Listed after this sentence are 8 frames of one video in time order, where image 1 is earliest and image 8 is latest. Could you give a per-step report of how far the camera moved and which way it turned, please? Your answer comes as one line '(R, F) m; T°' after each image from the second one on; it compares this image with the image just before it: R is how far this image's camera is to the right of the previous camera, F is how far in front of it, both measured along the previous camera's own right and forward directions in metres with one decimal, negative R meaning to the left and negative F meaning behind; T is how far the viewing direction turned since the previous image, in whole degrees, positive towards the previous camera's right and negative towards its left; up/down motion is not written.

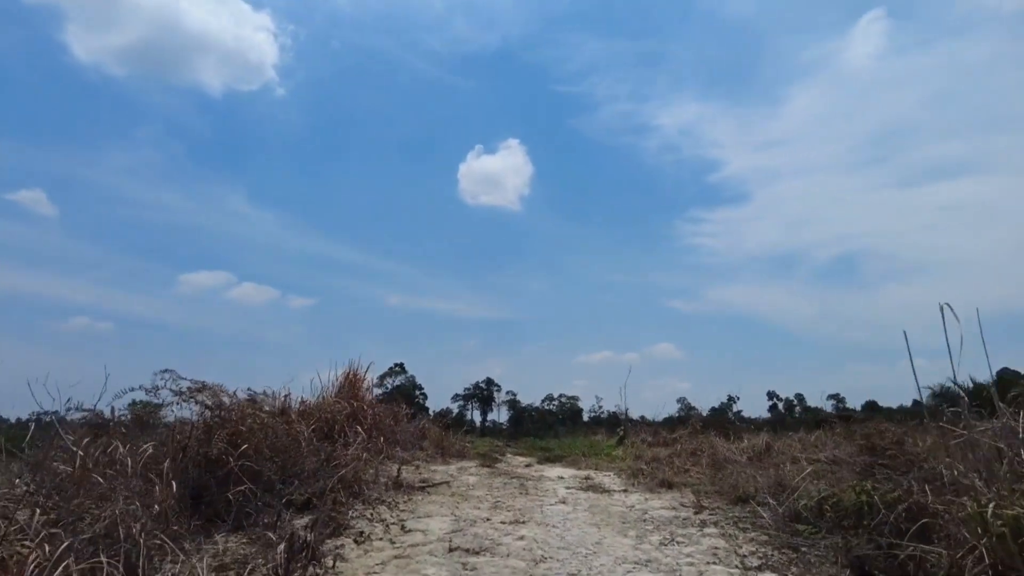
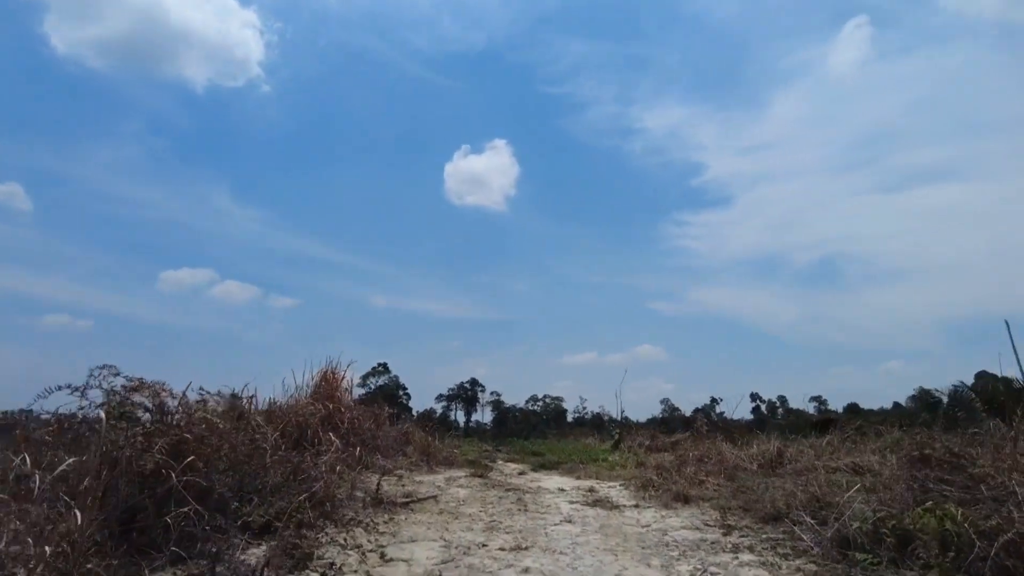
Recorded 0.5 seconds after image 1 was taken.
(-0.1, +0.5) m; +1°
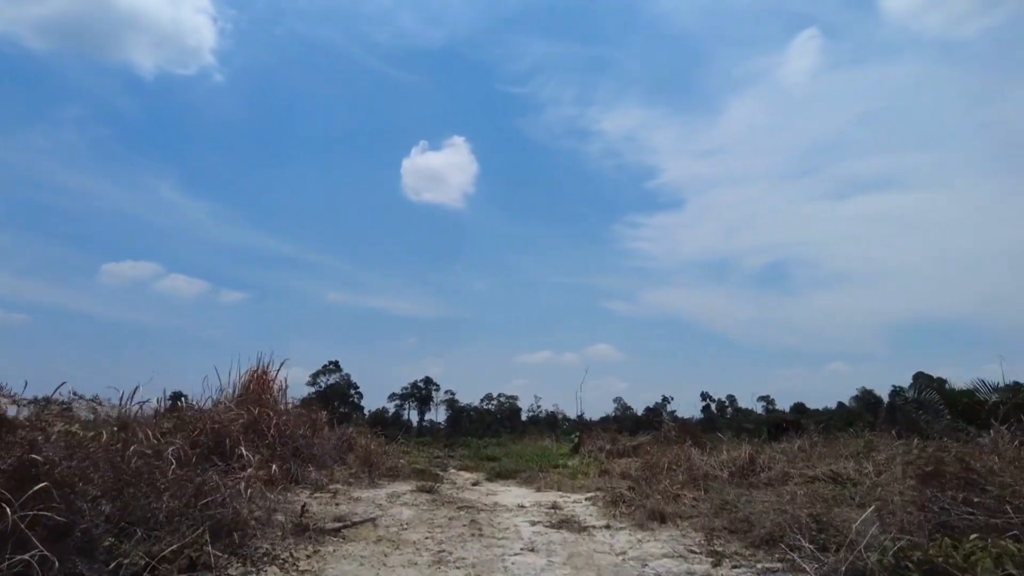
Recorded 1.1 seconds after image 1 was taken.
(0.0, +0.5) m; +4°
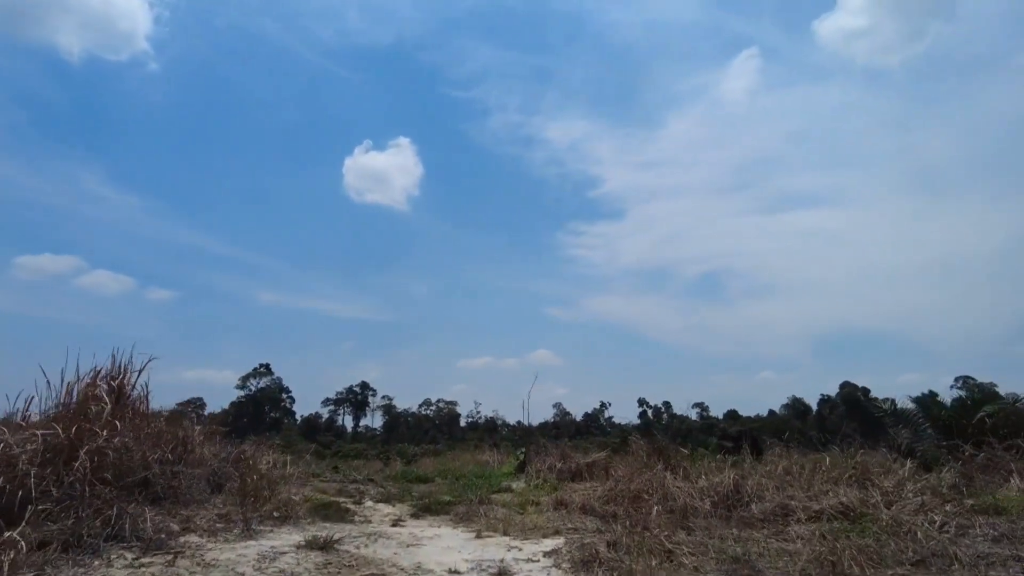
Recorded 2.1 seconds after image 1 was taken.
(0.0, +1.2) m; +5°
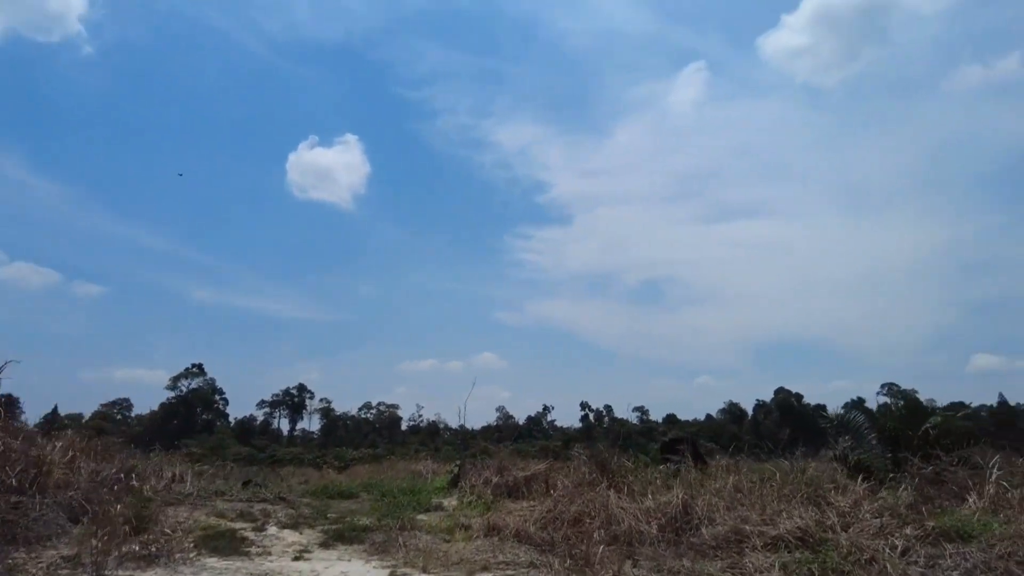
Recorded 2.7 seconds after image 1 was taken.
(+0.1, +0.5) m; +5°
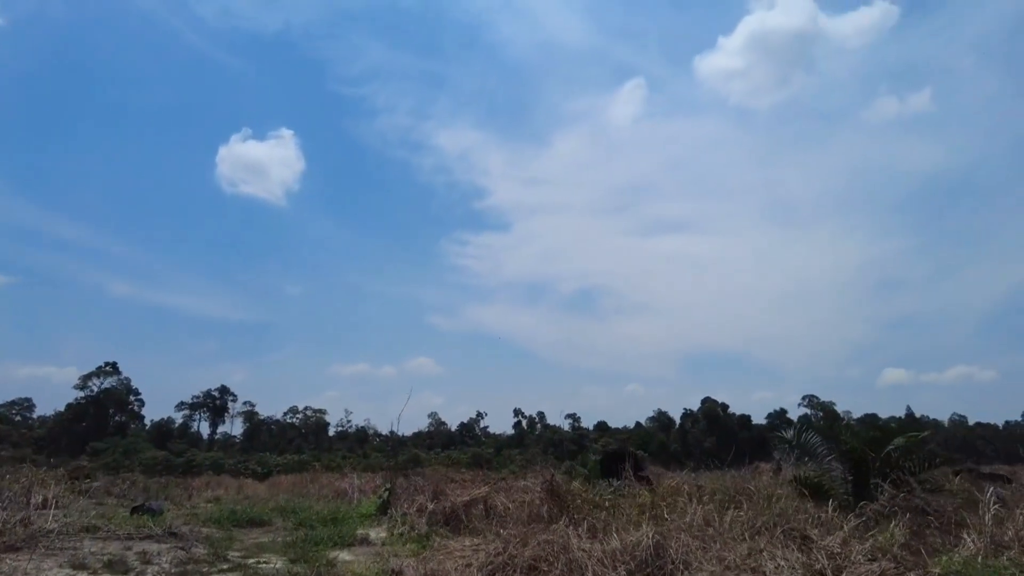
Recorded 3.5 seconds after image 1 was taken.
(-0.1, +0.7) m; +5°
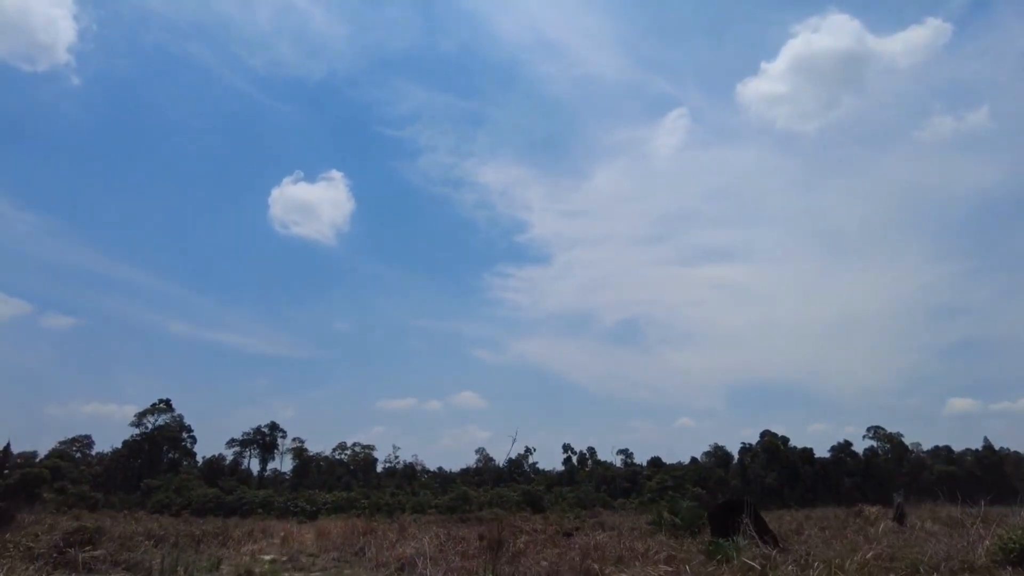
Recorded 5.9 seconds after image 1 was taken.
(-0.7, +1.9) m; -4°
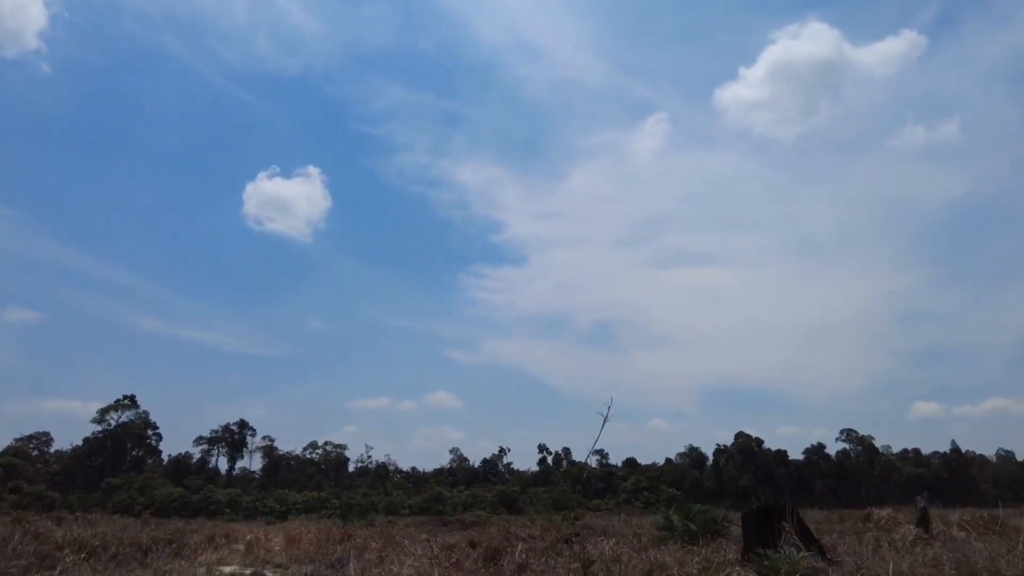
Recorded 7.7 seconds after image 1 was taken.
(-0.5, +1.5) m; +2°
